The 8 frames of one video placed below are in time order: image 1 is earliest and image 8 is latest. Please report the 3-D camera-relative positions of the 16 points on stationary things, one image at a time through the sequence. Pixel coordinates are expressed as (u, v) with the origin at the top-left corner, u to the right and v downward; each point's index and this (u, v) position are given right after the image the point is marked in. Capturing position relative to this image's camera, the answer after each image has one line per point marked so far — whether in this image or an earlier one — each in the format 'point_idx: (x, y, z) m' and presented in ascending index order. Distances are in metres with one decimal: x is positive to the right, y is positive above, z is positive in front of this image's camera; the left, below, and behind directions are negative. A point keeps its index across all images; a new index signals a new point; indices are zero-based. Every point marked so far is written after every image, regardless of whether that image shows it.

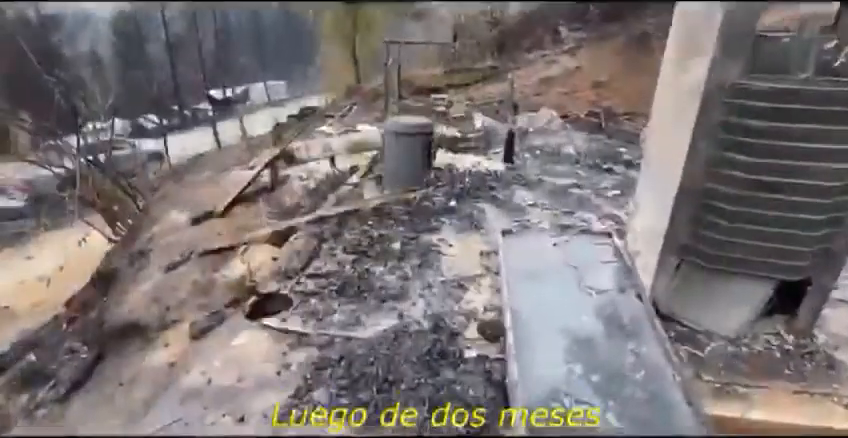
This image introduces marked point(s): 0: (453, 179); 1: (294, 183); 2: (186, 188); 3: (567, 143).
0: (+0.3, +0.4, +4.4) m
1: (-1.3, +0.4, +4.2) m
2: (-2.4, +0.3, +4.3) m
3: (+2.0, +1.0, +5.6) m
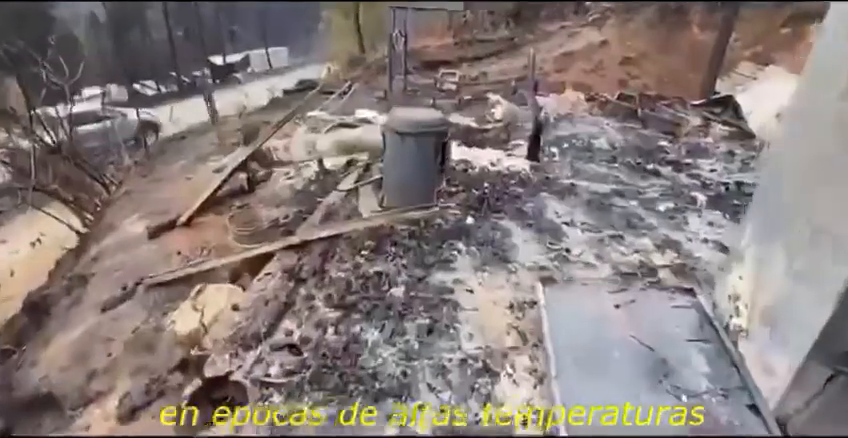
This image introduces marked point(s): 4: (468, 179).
0: (+0.4, +0.3, +3.6) m
1: (-1.3, +0.3, +3.5) m
2: (-2.4, +0.2, +3.6) m
3: (+2.1, +1.0, +4.8) m
4: (+0.4, +0.4, +3.7) m
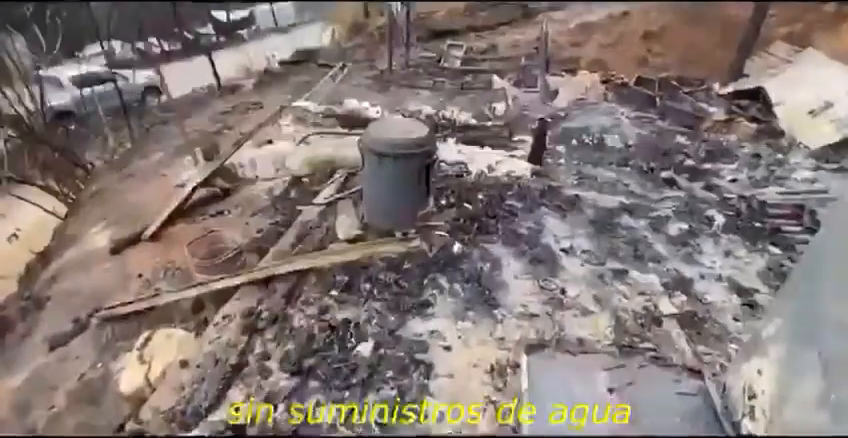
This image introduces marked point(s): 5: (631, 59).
0: (+0.3, +0.2, +3.3) m
1: (-1.4, +0.2, +3.2) m
2: (-2.4, +0.2, +3.4) m
3: (+2.1, +1.0, +4.4) m
4: (+0.3, +0.3, +3.4) m
5: (+3.0, +2.4, +5.9) m
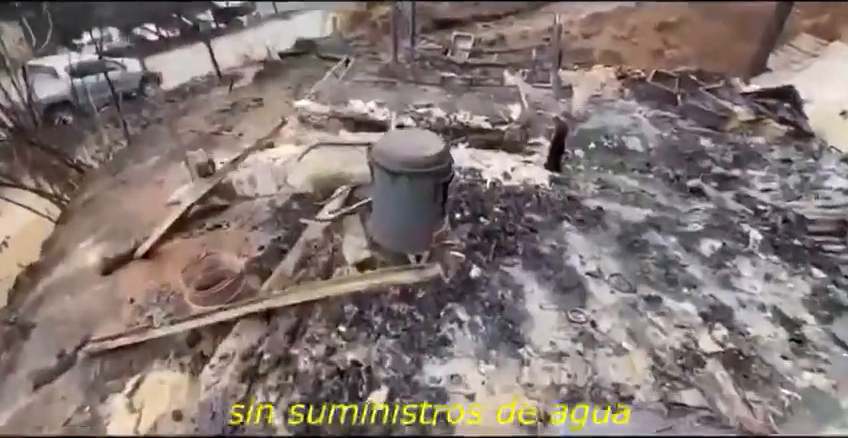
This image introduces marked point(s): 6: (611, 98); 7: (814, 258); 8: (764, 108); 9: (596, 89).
0: (+0.4, +0.1, +3.1) m
1: (-1.3, +0.1, +3.0) m
2: (-2.3, +0.1, +3.2) m
3: (+2.2, +0.9, +4.2) m
4: (+0.4, +0.2, +3.2) m
5: (+3.1, +2.3, +5.6) m
6: (+2.4, +1.6, +5.1) m
7: (+2.8, -0.3, +2.9) m
8: (+4.0, +1.3, +4.7) m
9: (+2.3, +1.7, +5.3) m
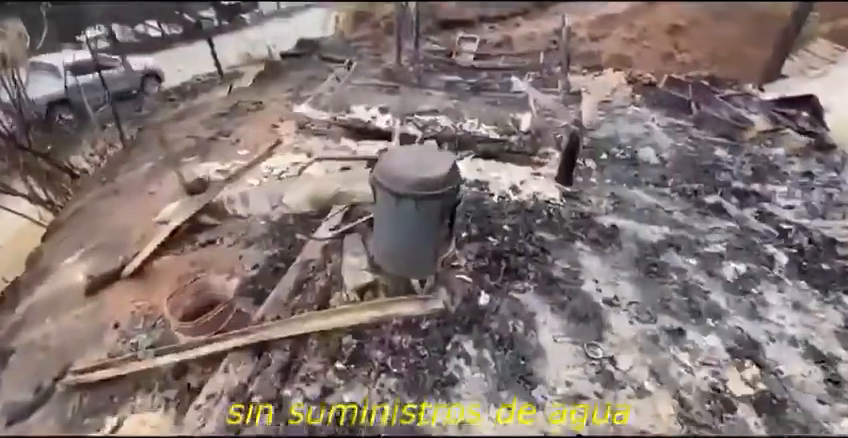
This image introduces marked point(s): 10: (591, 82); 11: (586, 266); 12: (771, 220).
0: (+0.4, 0.0, +3.0) m
1: (-1.2, 0.0, +2.9) m
2: (-2.3, 0.0, +3.1) m
3: (+2.2, +0.8, +4.0) m
4: (+0.4, +0.1, +3.0) m
5: (+3.1, +2.2, +5.4) m
6: (+2.5, +1.4, +5.0) m
7: (+2.9, -0.4, +2.7) m
8: (+4.0, +1.1, +4.5) m
9: (+2.3, +1.6, +5.1) m
10: (+2.2, +1.8, +5.3) m
11: (+1.1, -0.3, +2.8) m
12: (+2.7, 0.0, +3.2) m
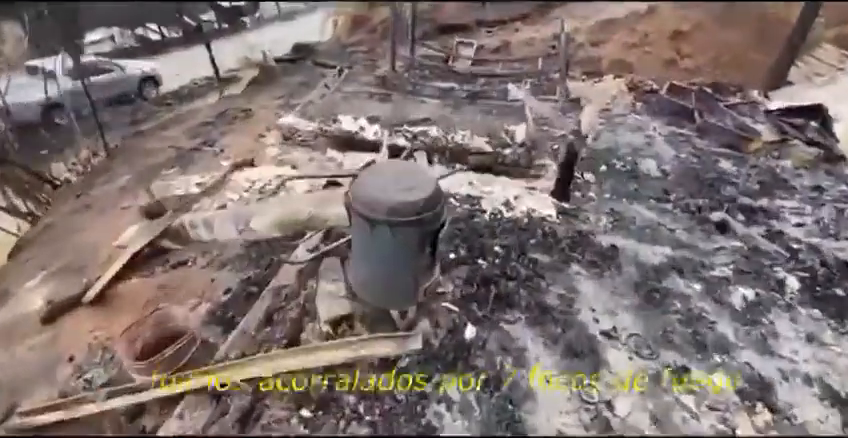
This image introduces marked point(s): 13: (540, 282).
0: (+0.3, -0.1, +2.8) m
1: (-1.3, -0.1, +2.7) m
2: (-2.4, -0.1, +2.9) m
3: (+2.1, +0.6, +3.8) m
4: (+0.3, -0.1, +2.9) m
5: (+3.0, +2.0, +5.2) m
6: (+2.4, +1.3, +4.8) m
7: (+2.8, -0.6, +2.6) m
8: (+3.9, +1.0, +4.3) m
9: (+2.2, +1.4, +4.9) m
10: (+2.1, +1.7, +5.1) m
11: (+1.0, -0.5, +2.6) m
12: (+2.7, -0.2, +3.0) m
13: (+0.8, -0.4, +2.7) m
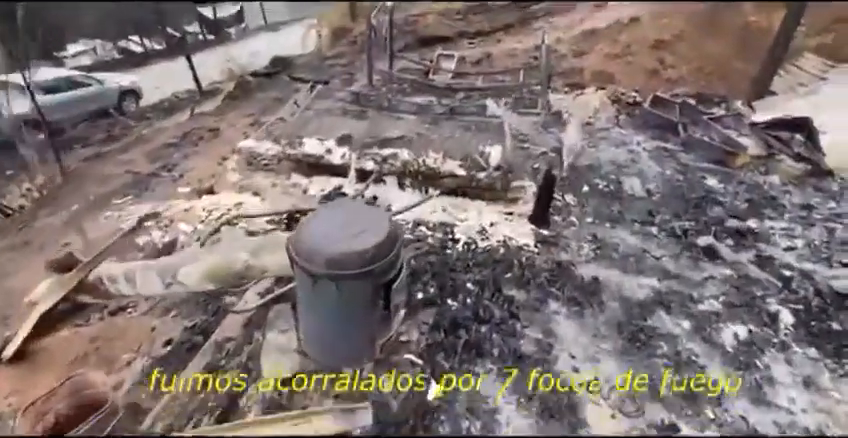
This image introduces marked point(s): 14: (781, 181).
0: (+0.1, -0.4, +2.6) m
1: (-1.5, -0.3, +2.4) m
2: (-2.6, -0.3, +2.6) m
3: (+1.9, +0.4, +3.7) m
4: (+0.1, -0.3, +2.6) m
5: (+2.8, +1.8, +5.1) m
6: (+2.1, +1.1, +4.7) m
7: (+2.6, -0.7, +2.4) m
8: (+3.7, +0.8, +4.2) m
9: (+2.0, +1.2, +4.8) m
10: (+1.8, +1.4, +5.0) m
11: (+0.8, -0.6, +2.4) m
12: (+2.4, -0.3, +2.8) m
13: (+0.6, -0.6, +2.5) m
14: (+3.5, +0.4, +3.9) m
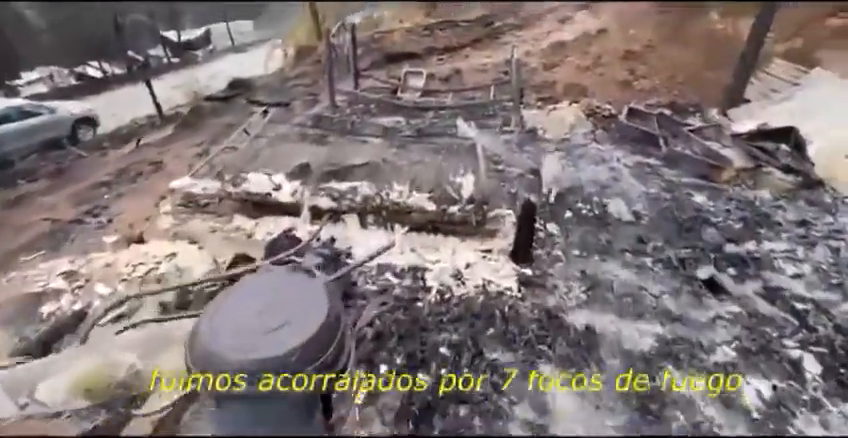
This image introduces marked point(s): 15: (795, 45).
0: (-0.1, -0.6, +2.2) m
1: (-1.7, -0.7, +2.0) m
2: (-2.8, -0.7, +2.1) m
3: (+1.6, +0.2, +3.4) m
4: (-0.1, -0.5, +2.2) m
5: (+2.3, +1.6, +4.9) m
6: (+1.7, +0.8, +4.4) m
7: (+2.4, -0.9, +2.1) m
8: (+3.3, +0.7, +4.0) m
9: (+1.6, +1.0, +4.5) m
10: (+1.4, +1.2, +4.7) m
11: (+0.7, -0.9, +2.0) m
12: (+2.2, -0.5, +2.5) m
13: (+0.4, -0.8, +2.1) m
14: (+3.2, +0.2, +3.7) m
15: (+4.3, +2.0, +4.6) m
